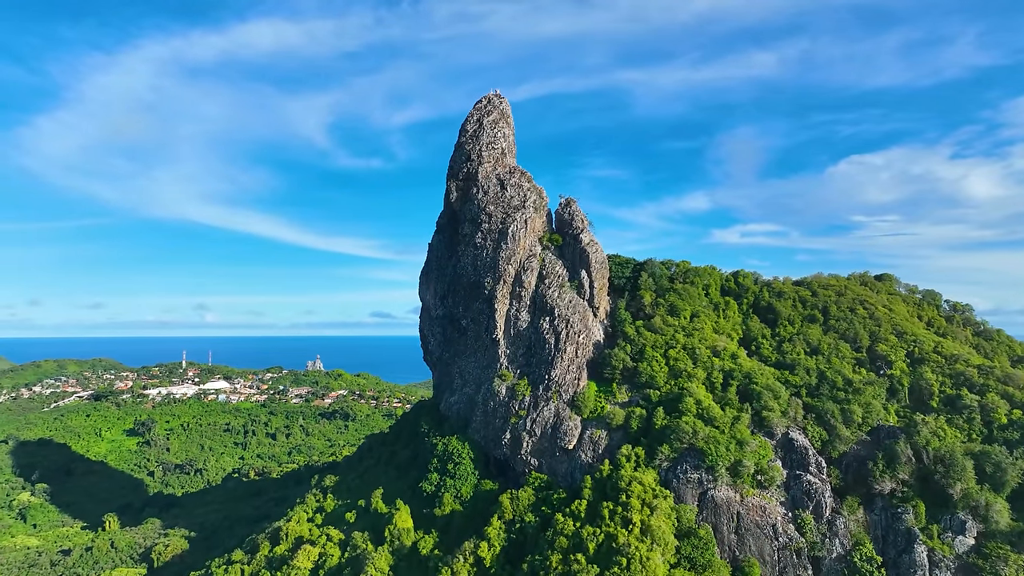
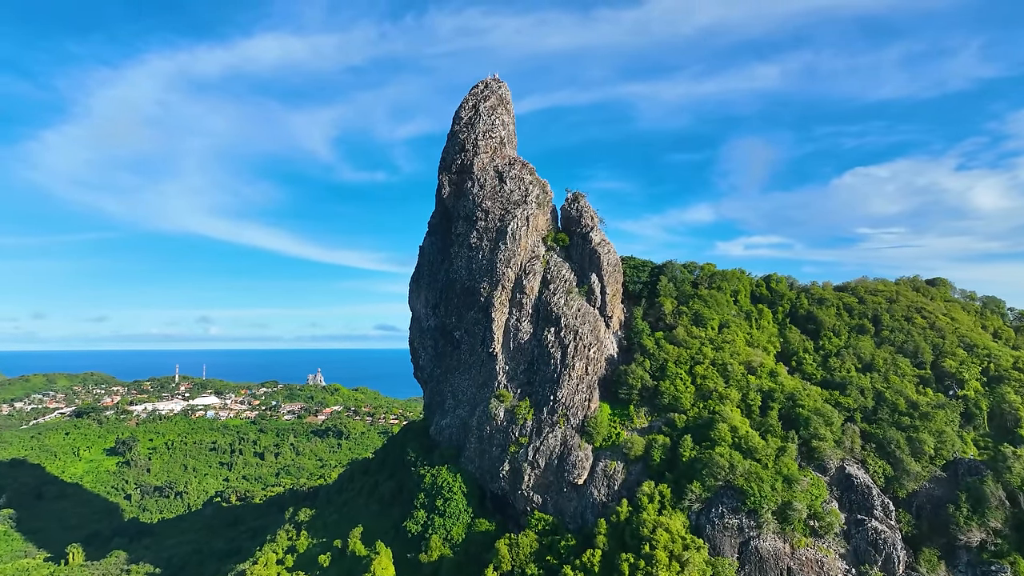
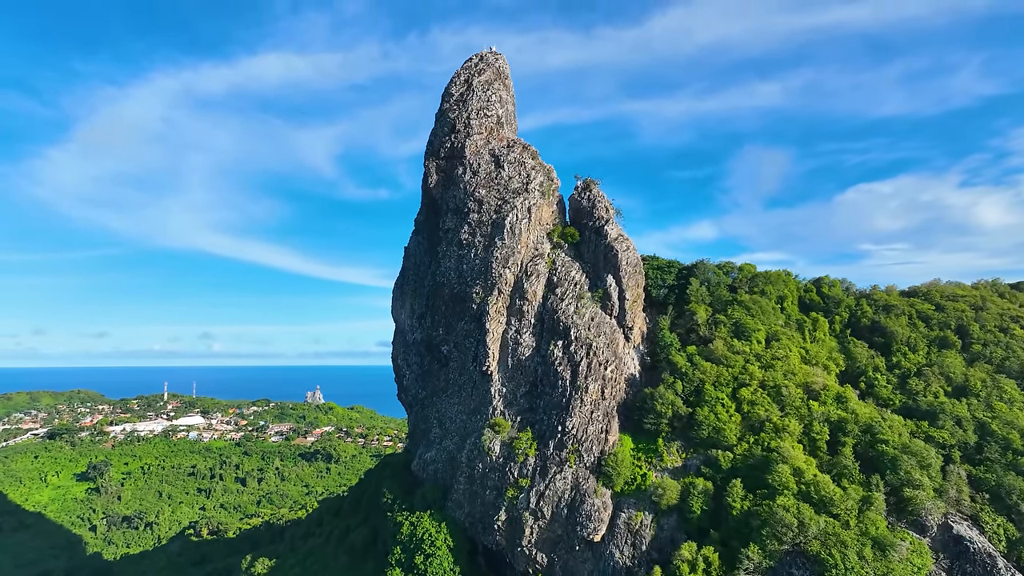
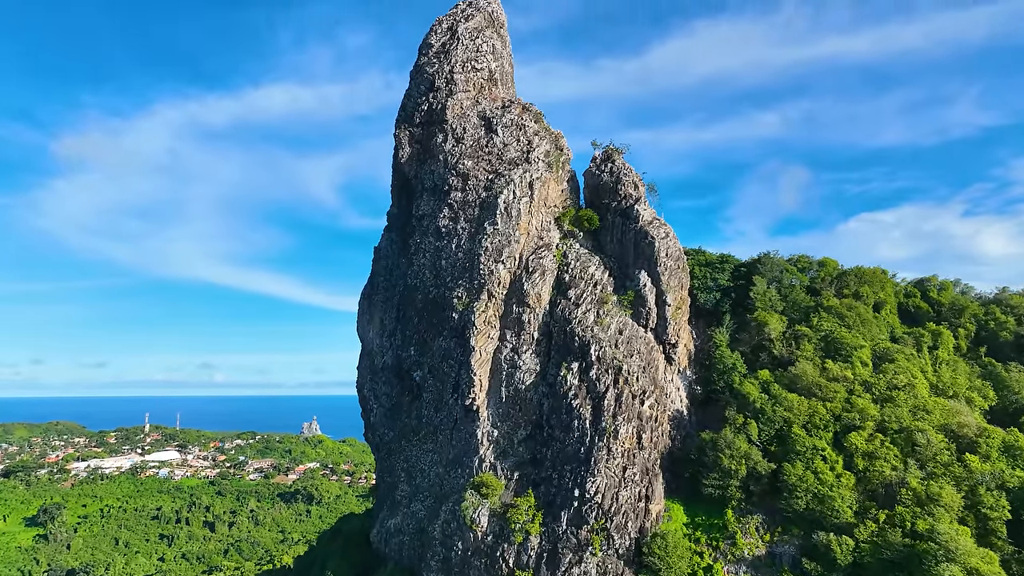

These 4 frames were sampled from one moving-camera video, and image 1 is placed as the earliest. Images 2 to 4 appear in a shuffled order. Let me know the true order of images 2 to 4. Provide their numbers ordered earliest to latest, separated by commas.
2, 3, 4
